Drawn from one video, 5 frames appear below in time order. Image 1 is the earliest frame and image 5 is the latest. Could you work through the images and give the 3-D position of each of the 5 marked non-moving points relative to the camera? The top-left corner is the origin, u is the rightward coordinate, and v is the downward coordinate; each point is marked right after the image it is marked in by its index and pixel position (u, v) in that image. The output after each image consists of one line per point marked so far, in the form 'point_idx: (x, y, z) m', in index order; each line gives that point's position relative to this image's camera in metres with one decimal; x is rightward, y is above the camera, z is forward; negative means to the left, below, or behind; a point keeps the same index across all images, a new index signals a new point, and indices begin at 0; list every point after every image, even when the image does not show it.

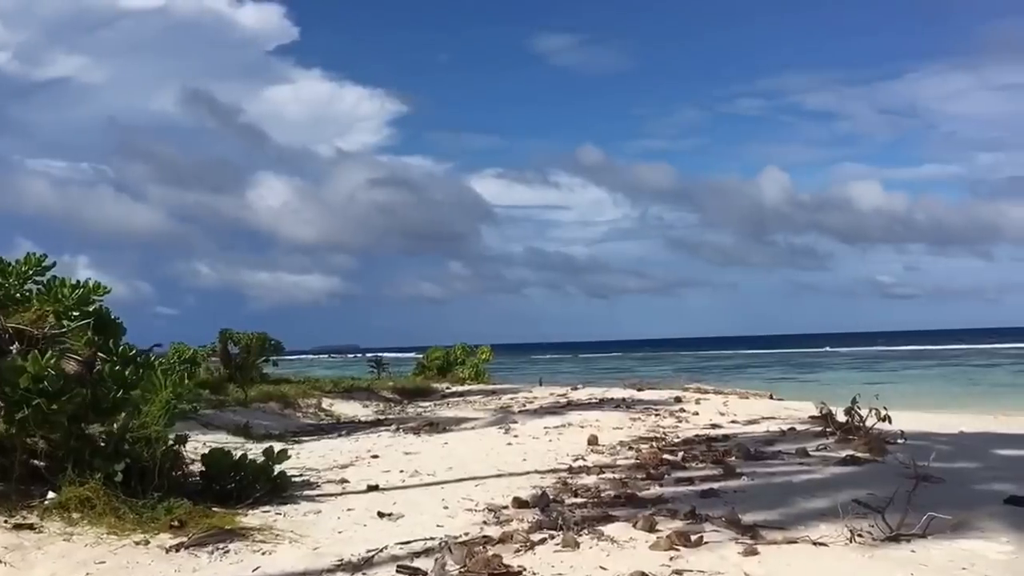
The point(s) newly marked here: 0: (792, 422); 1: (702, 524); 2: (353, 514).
0: (+2.6, -1.2, +11.6) m
1: (+0.9, -1.1, +5.9) m
2: (-0.8, -1.2, +6.5) m
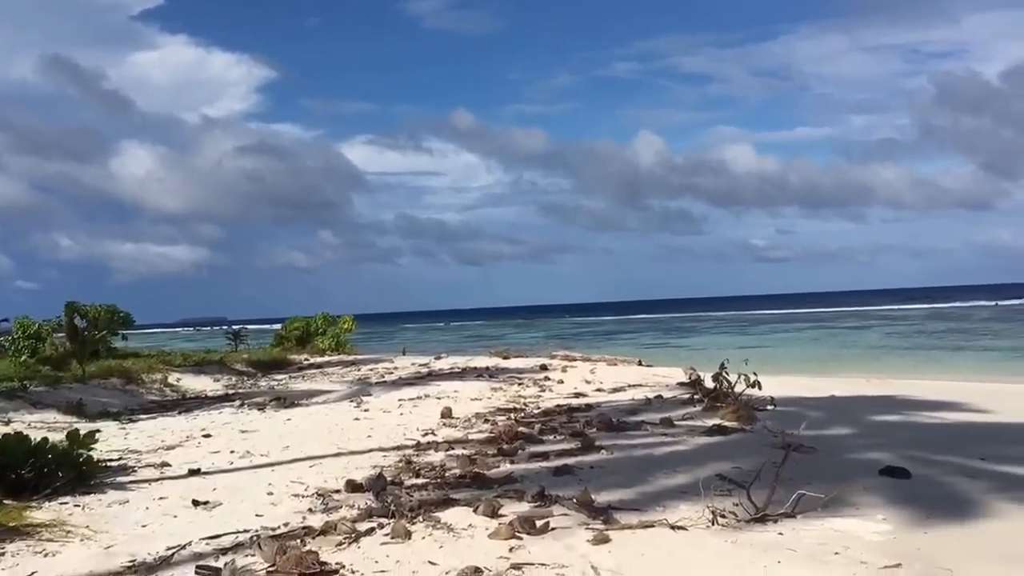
0: (+1.3, -0.9, +11.2) m
1: (+0.2, -0.9, +5.3) m
2: (-1.6, -1.0, +5.7) m
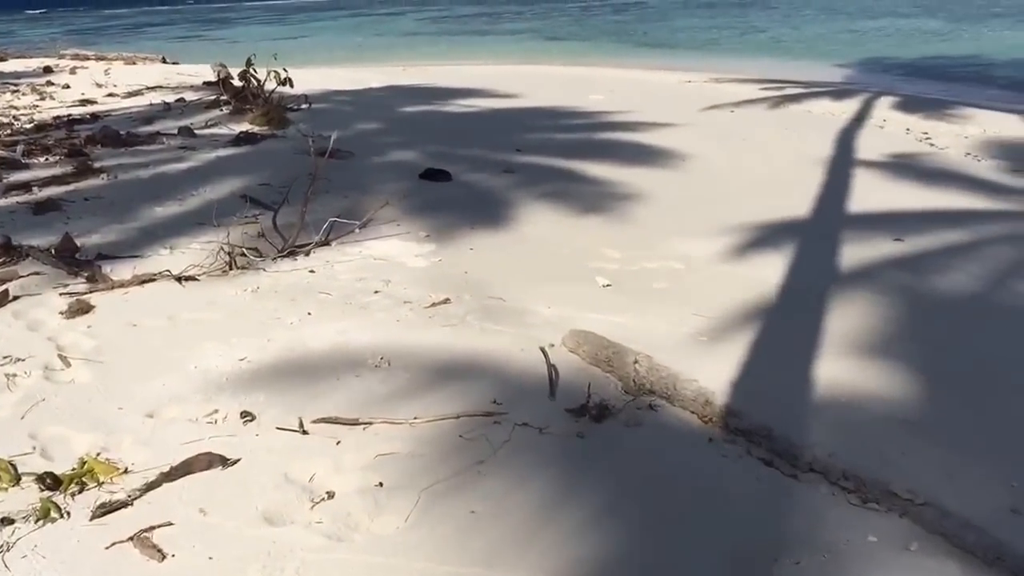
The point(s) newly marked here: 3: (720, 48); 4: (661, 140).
0: (-2.6, +1.5, +9.7) m
1: (-1.6, +0.1, +4.1) m
2: (-3.4, -0.1, +3.8) m
3: (+2.9, +3.4, +17.5) m
4: (+1.0, +0.9, +7.9) m
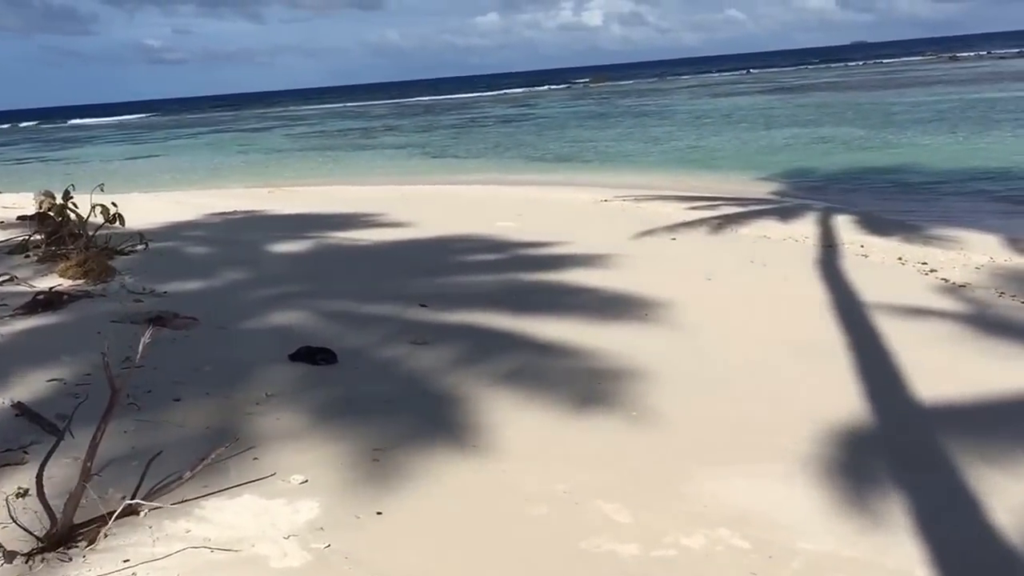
0: (-3.3, +0.4, +7.7) m
1: (-1.7, -0.5, +2.1) m
2: (-3.5, -0.7, +1.7) m
3: (+1.4, +1.6, +16.2) m
4: (+0.5, 0.0, +6.2) m
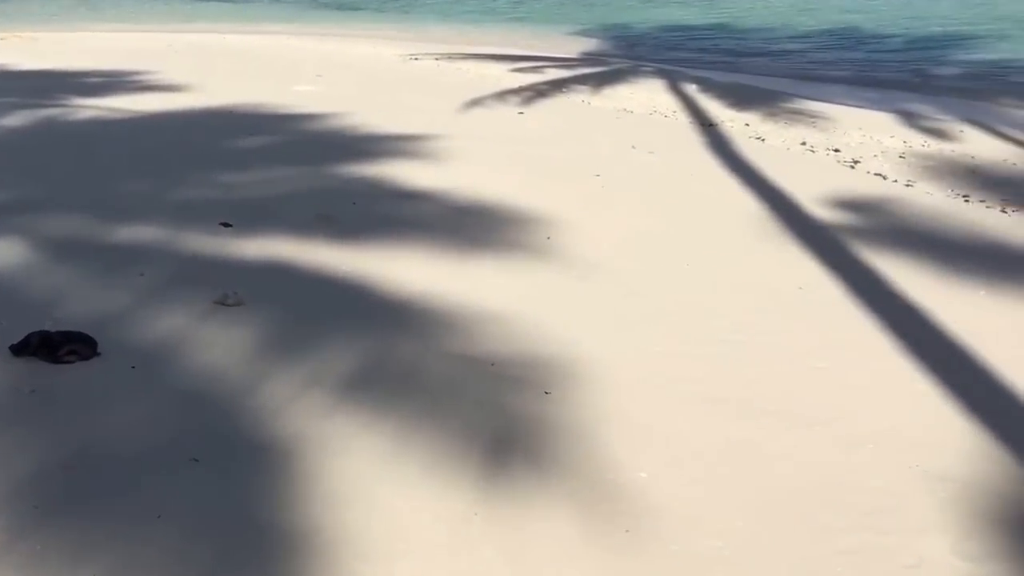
0: (-4.1, +0.9, +5.4) m
1: (-1.5, -0.7, +0.2) m
2: (-3.2, -0.9, -0.5) m
3: (-1.0, +3.2, +14.3) m
4: (-0.1, +0.4, +4.6) m
